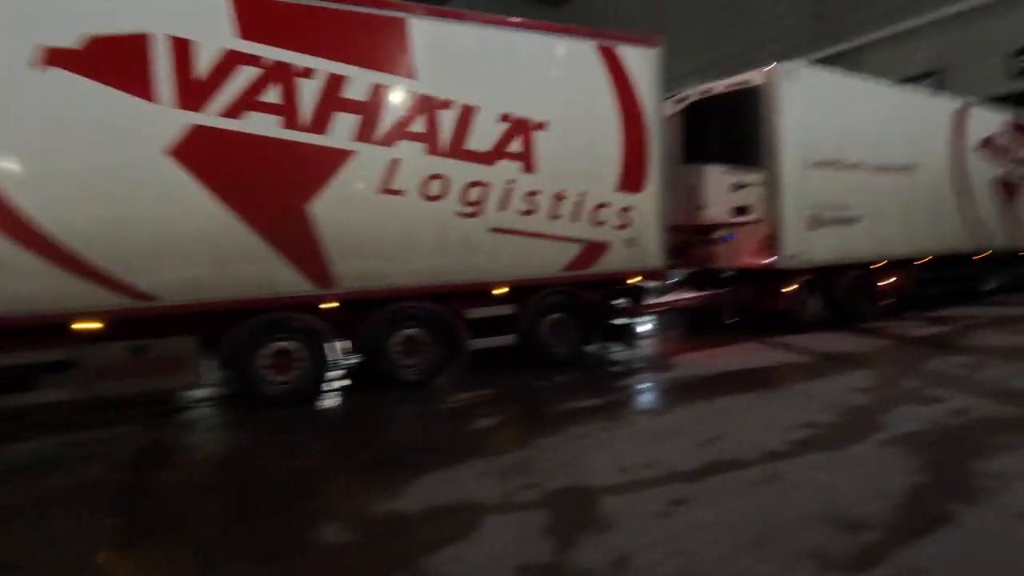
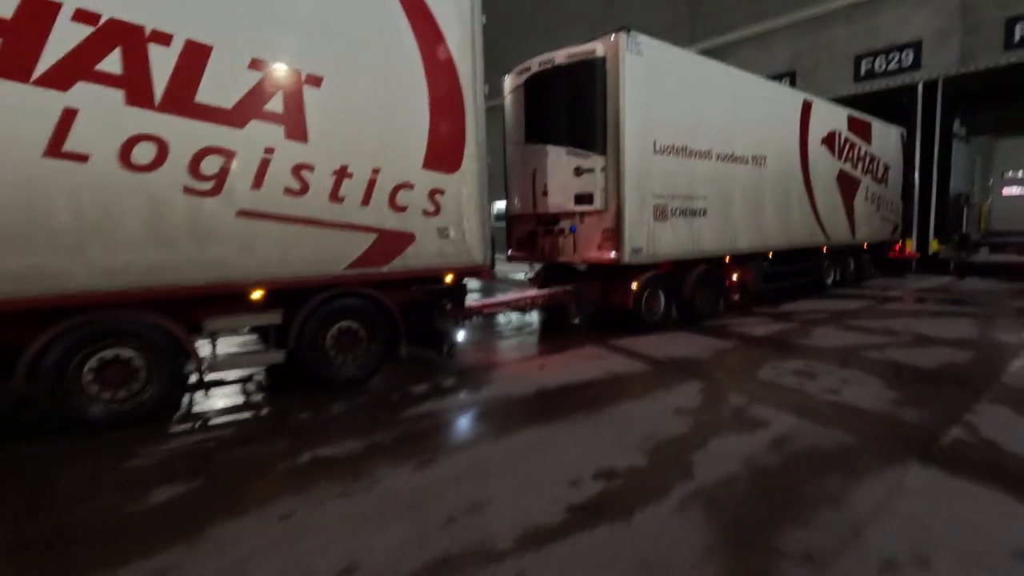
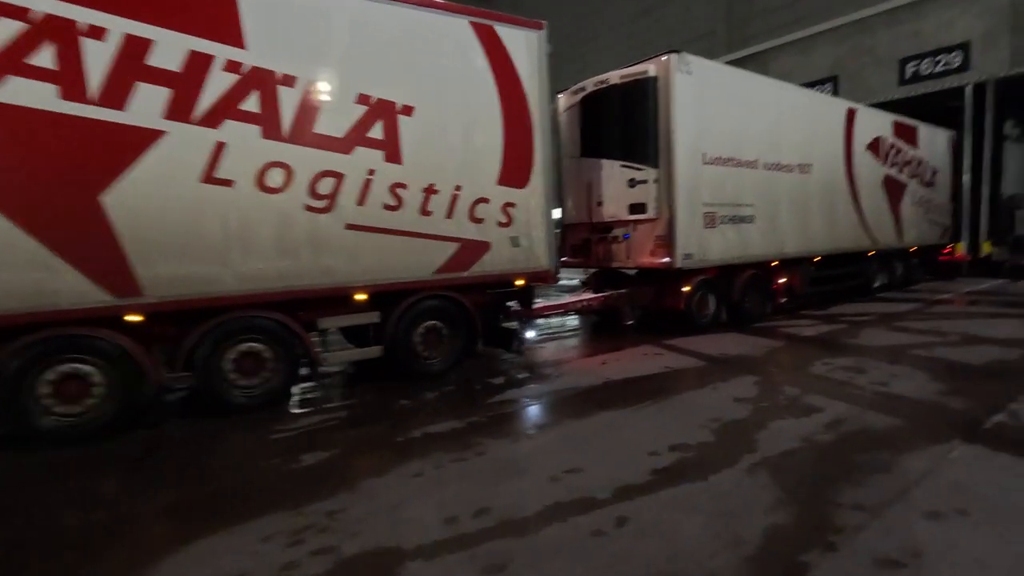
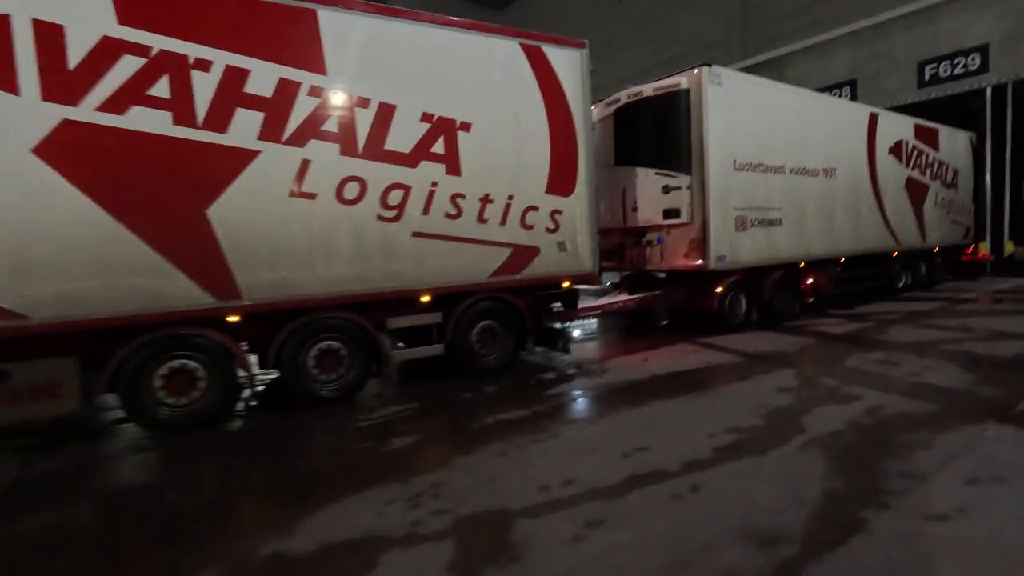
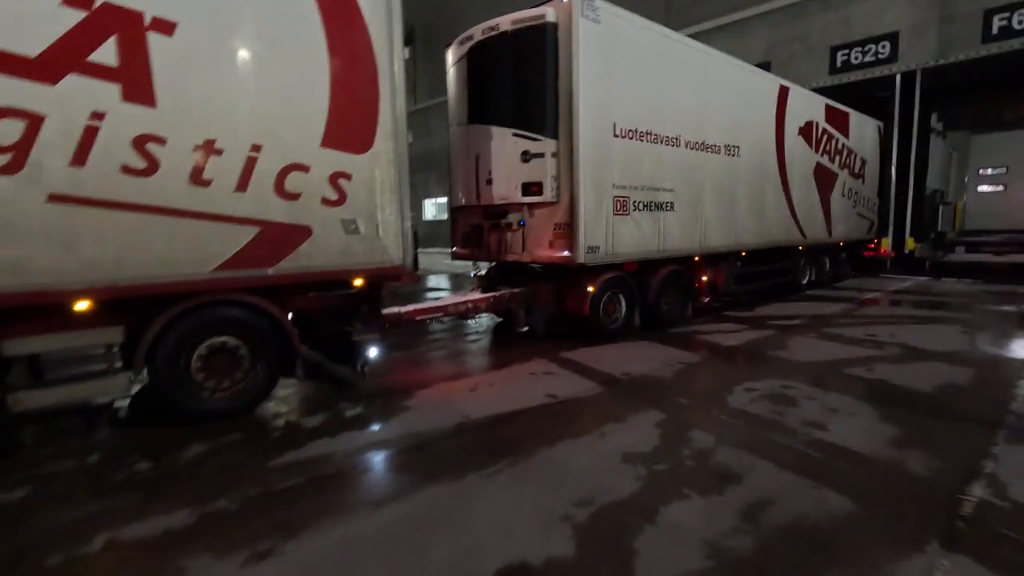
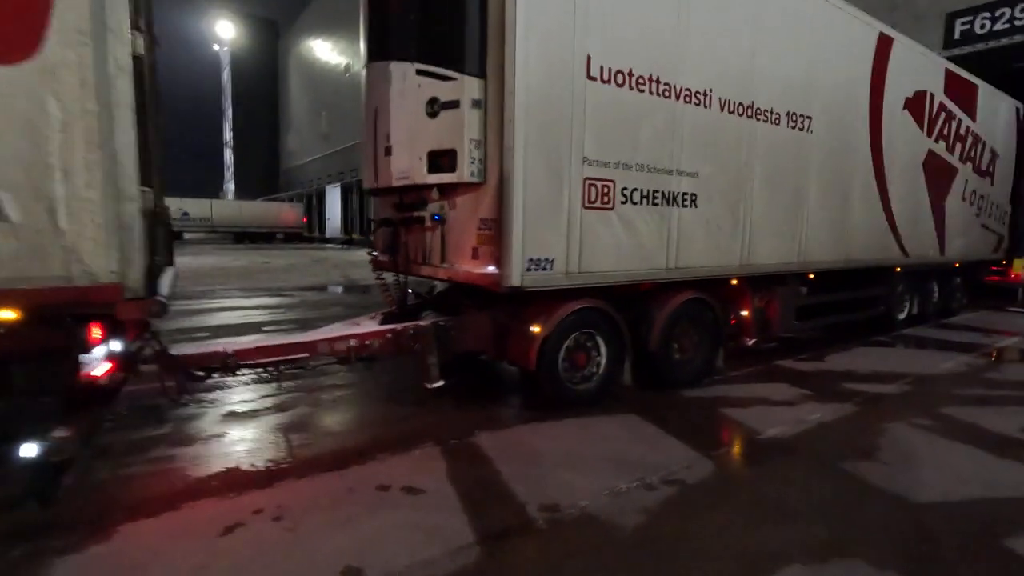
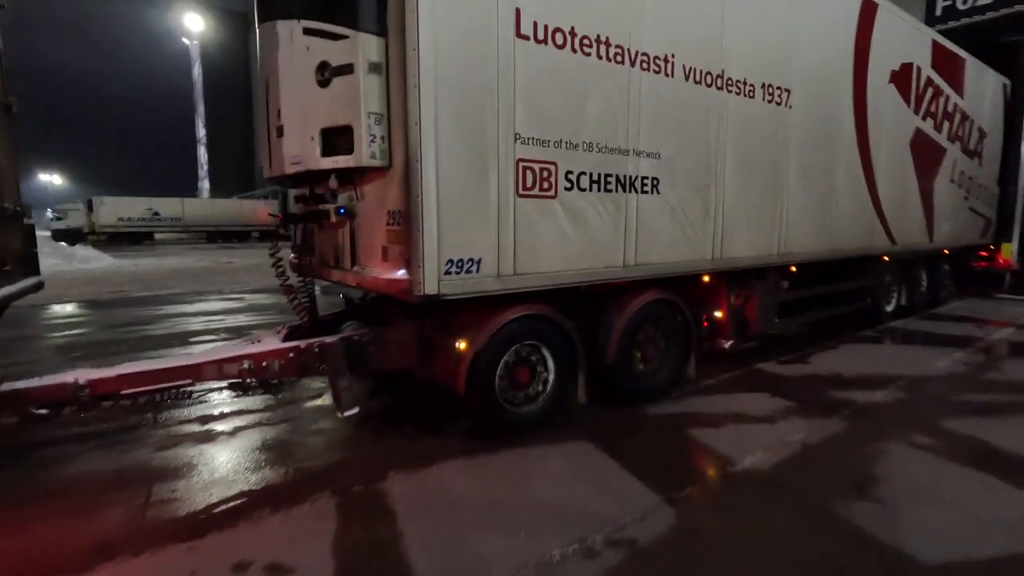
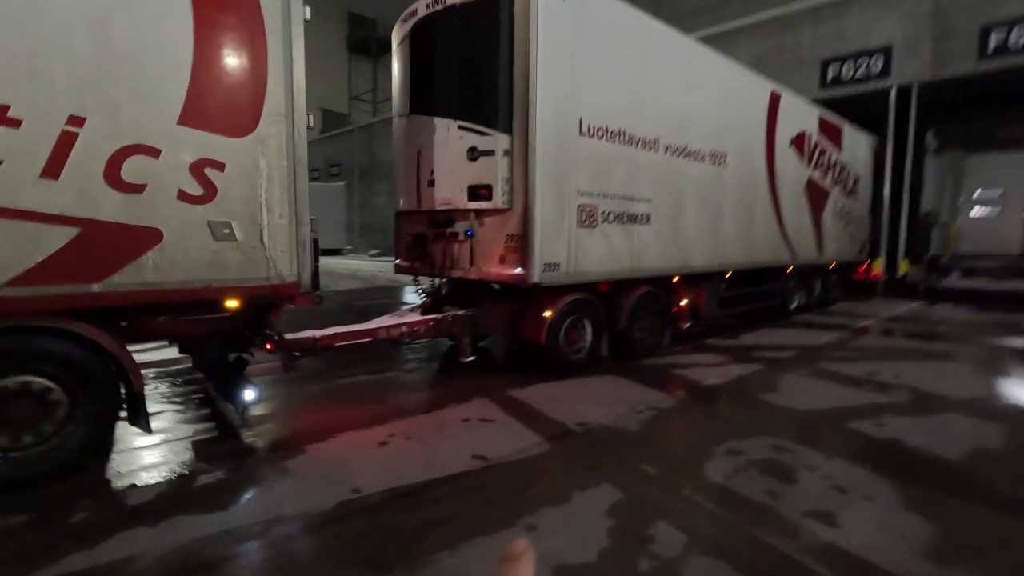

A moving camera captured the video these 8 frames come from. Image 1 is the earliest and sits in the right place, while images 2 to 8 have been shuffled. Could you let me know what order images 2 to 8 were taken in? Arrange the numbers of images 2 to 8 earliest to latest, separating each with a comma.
4, 3, 2, 5, 8, 6, 7
